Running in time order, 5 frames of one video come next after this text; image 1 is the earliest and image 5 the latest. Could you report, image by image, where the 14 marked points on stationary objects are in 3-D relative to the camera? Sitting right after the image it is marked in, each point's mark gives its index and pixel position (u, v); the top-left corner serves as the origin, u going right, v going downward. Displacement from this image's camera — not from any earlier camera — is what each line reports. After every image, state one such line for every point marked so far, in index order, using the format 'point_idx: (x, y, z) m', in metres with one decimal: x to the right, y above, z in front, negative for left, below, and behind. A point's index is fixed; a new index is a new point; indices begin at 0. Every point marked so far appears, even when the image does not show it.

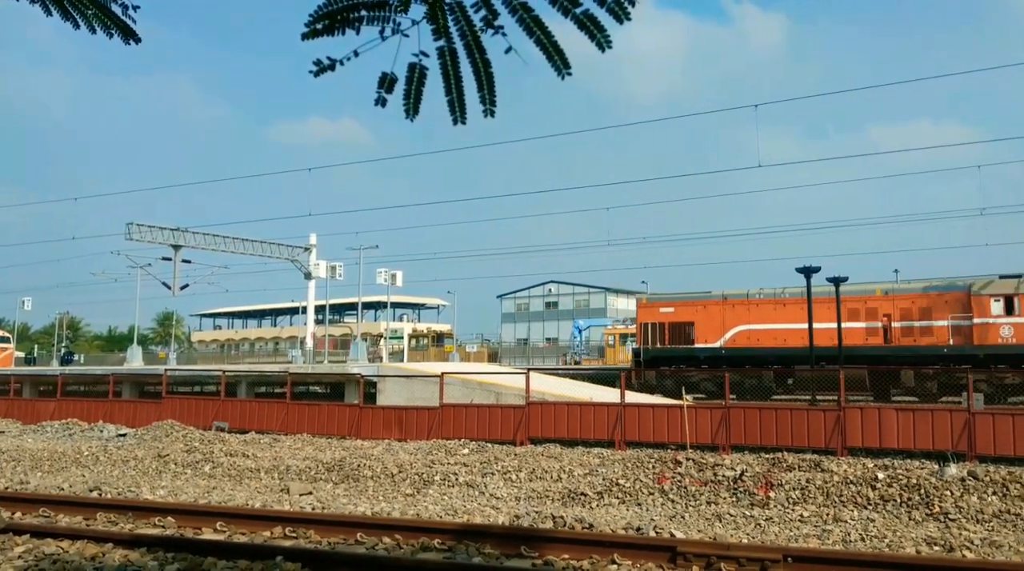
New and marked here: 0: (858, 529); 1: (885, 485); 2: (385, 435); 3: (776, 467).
0: (+5.8, -4.0, +13.6) m
1: (+6.9, -3.7, +15.2) m
2: (-3.5, -3.6, +20.0) m
3: (+5.1, -3.5, +16.1) m
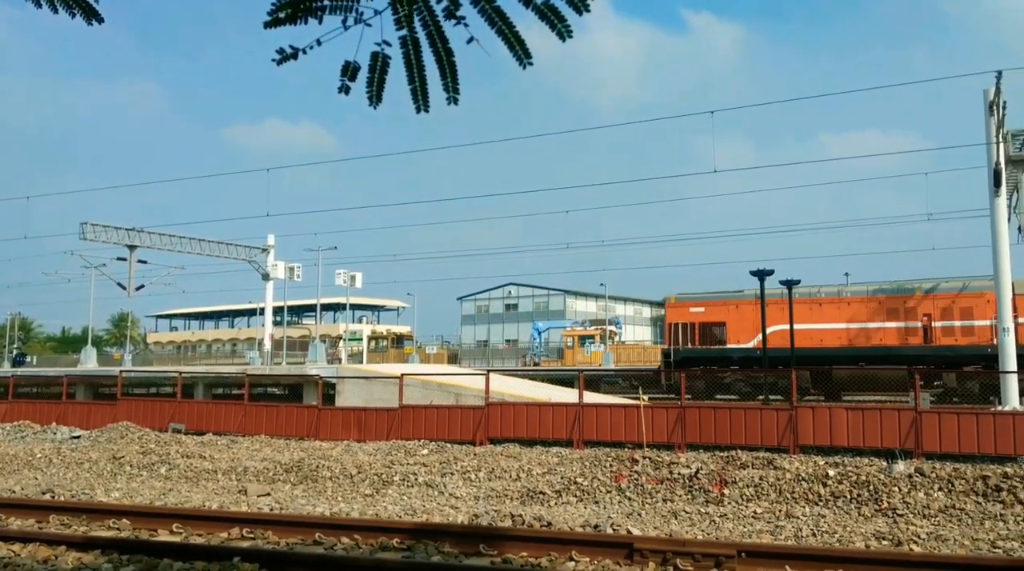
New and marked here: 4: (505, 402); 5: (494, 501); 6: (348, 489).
0: (+5.1, -4.0, +13.9) m
1: (+6.1, -3.7, +15.6) m
2: (-4.4, -3.7, +20.0) m
3: (+4.3, -3.6, +16.4) m
4: (-0.4, -2.8, +19.3) m
5: (-0.3, -3.9, +14.8) m
6: (-3.1, -3.8, +15.2) m
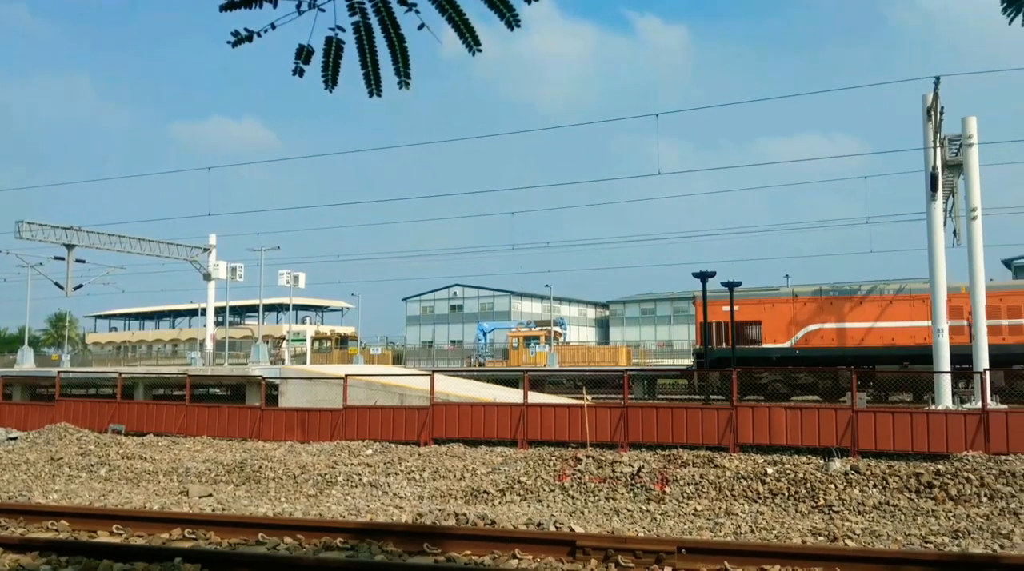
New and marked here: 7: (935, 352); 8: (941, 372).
0: (+4.1, -4.1, +14.2) m
1: (+5.1, -3.8, +15.9) m
2: (-5.6, -3.7, +20.0) m
3: (+3.2, -3.6, +16.7) m
4: (-1.6, -2.7, +19.4) m
5: (-1.3, -3.9, +14.9) m
6: (-4.1, -3.8, +15.2) m
7: (+9.0, -1.4, +17.4) m
8: (+9.1, -1.8, +17.4) m
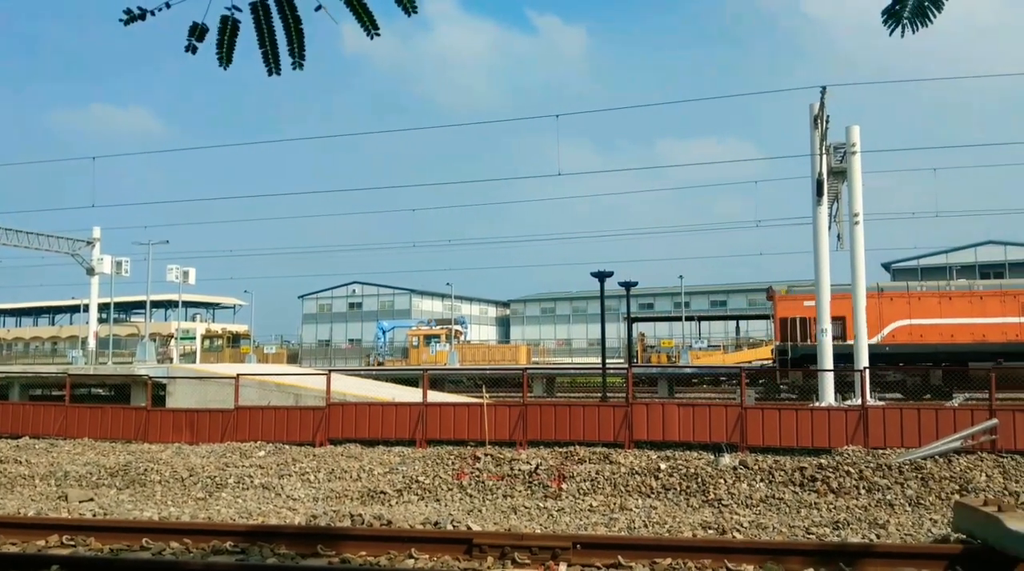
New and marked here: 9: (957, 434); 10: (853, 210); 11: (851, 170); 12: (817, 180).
0: (+2.3, -4.1, +14.6) m
1: (+3.1, -3.8, +16.3) m
2: (-8.0, -3.6, +19.3) m
3: (+1.2, -3.6, +16.9) m
4: (-3.9, -2.7, +19.2) m
5: (-3.2, -3.9, +14.7) m
6: (-6.0, -3.7, +14.8) m
7: (+6.8, -1.5, +18.2) m
8: (+6.9, -1.9, +18.2) m
9: (+9.3, -3.1, +17.2) m
10: (+7.4, +1.6, +17.9) m
11: (+7.4, +2.5, +17.8) m
12: (+6.5, +2.2, +17.6) m
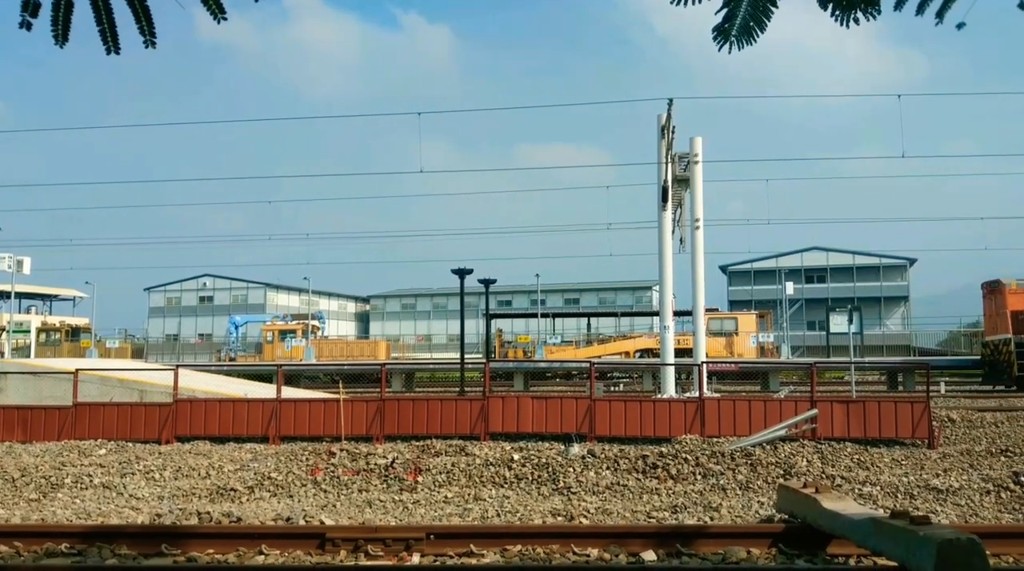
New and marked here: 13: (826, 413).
0: (-0.4, -4.1, +15.1) m
1: (+0.1, -3.7, +17.0) m
2: (-11.2, -3.4, +18.2) m
3: (-1.8, -3.5, +17.2) m
4: (-7.2, -2.5, +18.6) m
5: (-5.8, -3.7, +14.3) m
6: (-8.6, -3.5, +14.0) m
7: (+3.6, -1.5, +19.4) m
8: (+3.7, -1.9, +19.4) m
9: (+6.2, -3.1, +18.8) m
10: (+4.3, +1.6, +19.1) m
11: (+4.3, +2.5, +19.1) m
12: (+3.5, +2.2, +18.7) m
13: (+7.4, -3.0, +19.4) m
